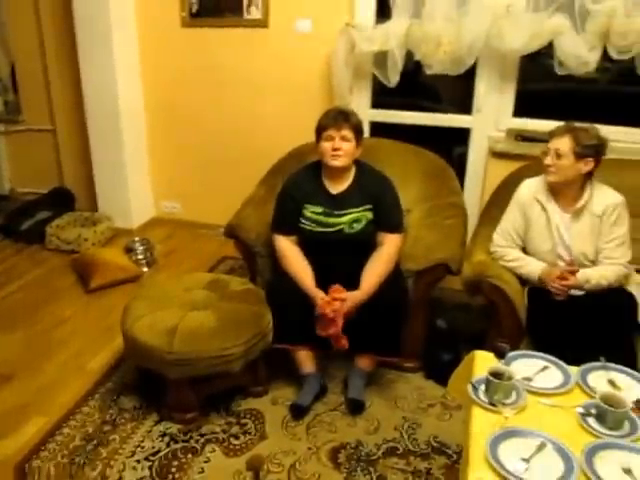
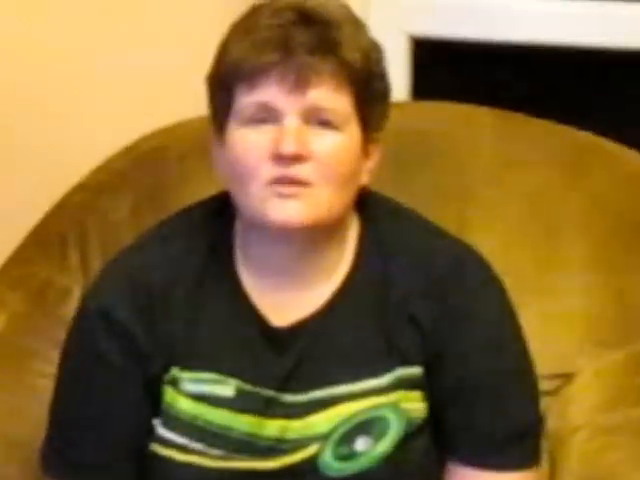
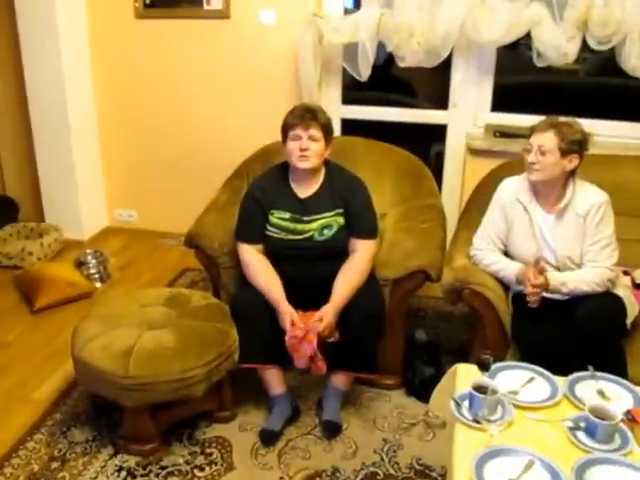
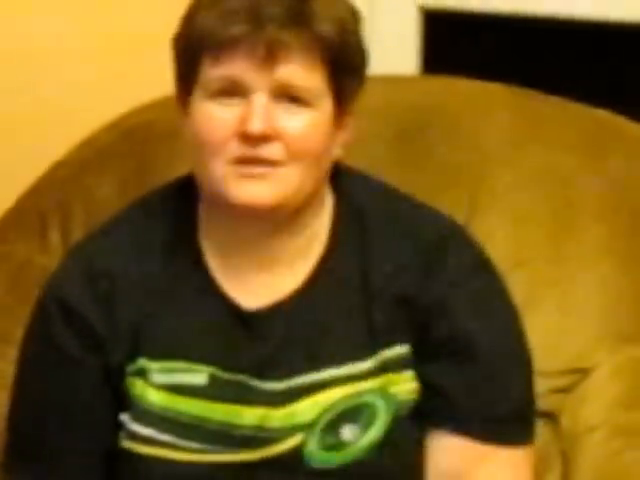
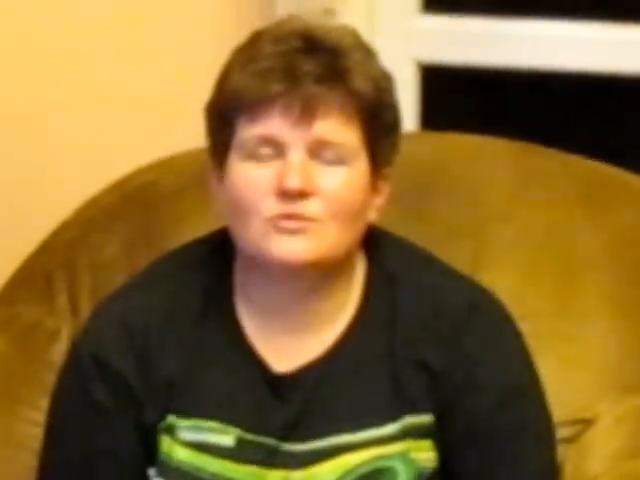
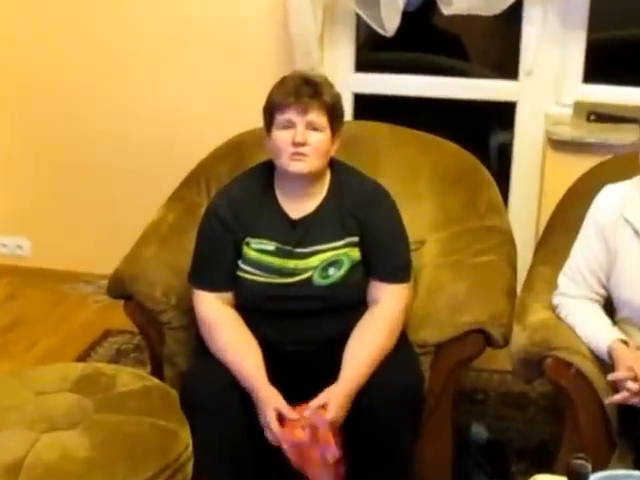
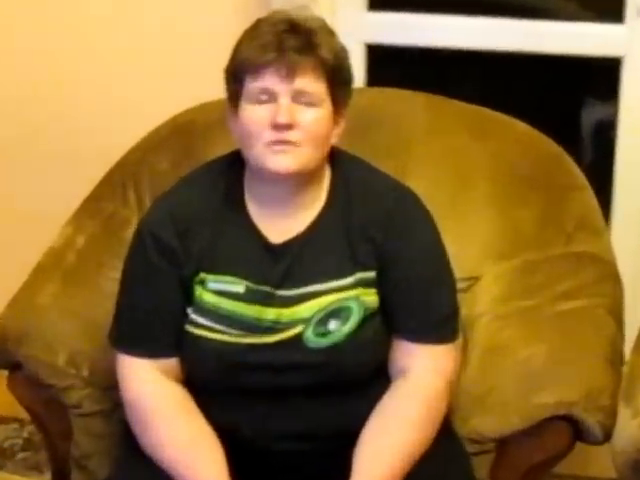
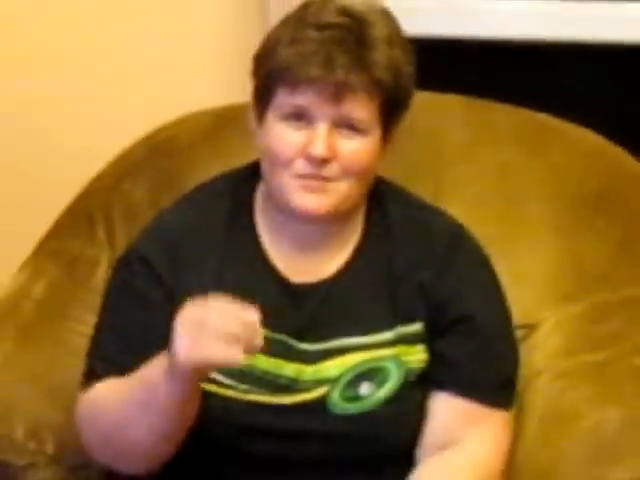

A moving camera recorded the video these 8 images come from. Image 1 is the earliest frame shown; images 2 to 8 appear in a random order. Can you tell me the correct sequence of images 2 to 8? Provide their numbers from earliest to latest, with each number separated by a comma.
3, 6, 7, 2, 5, 4, 8
